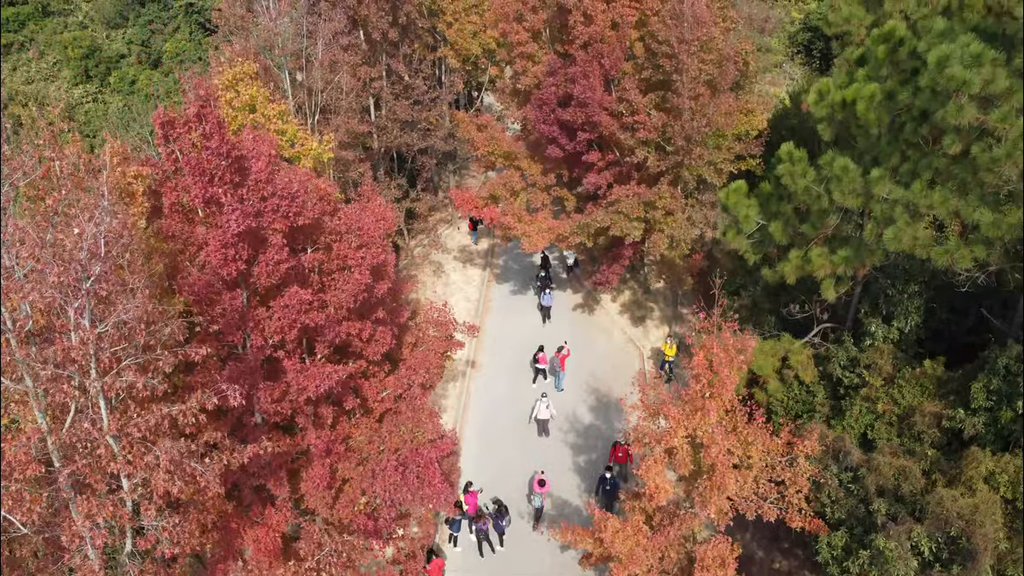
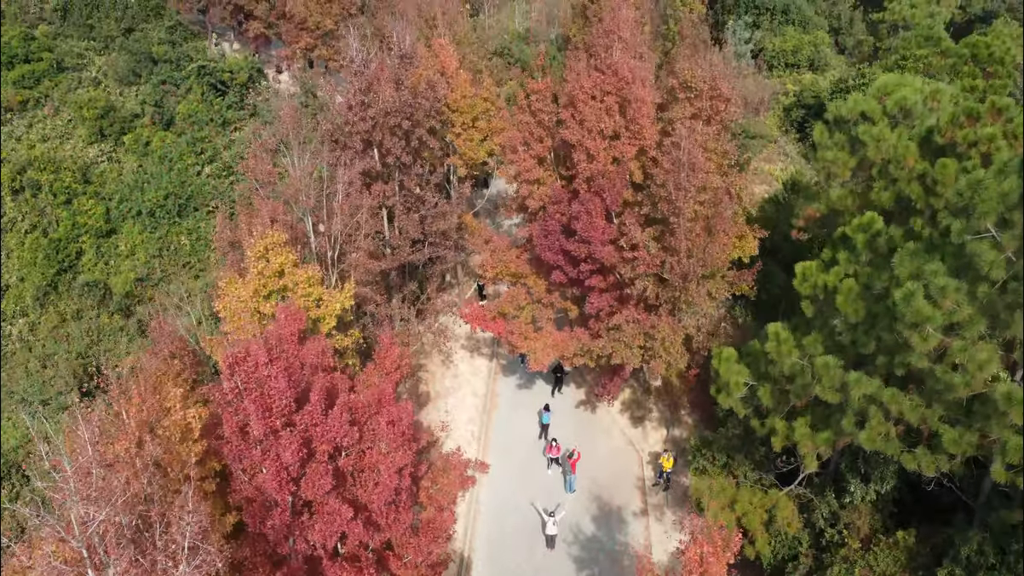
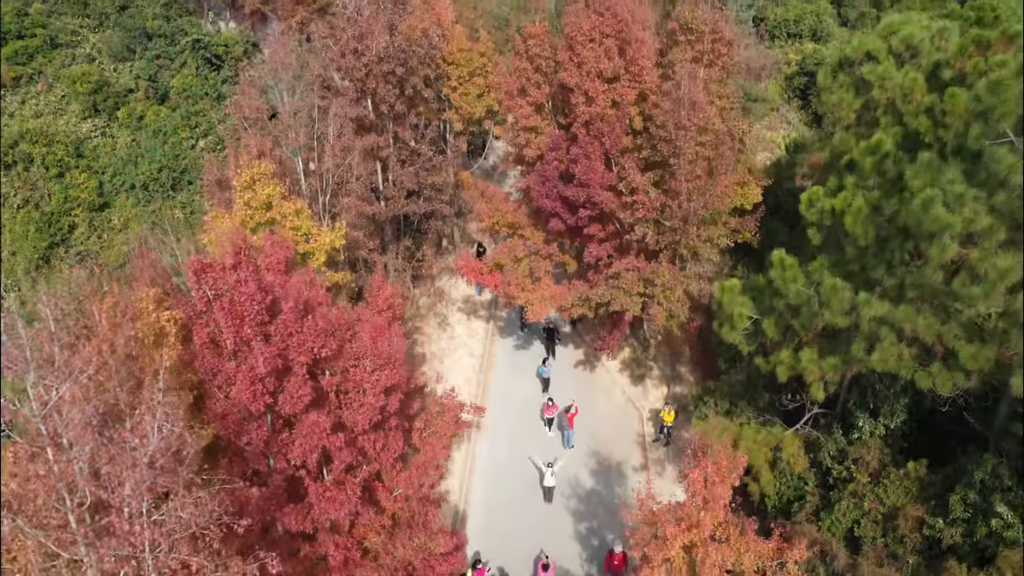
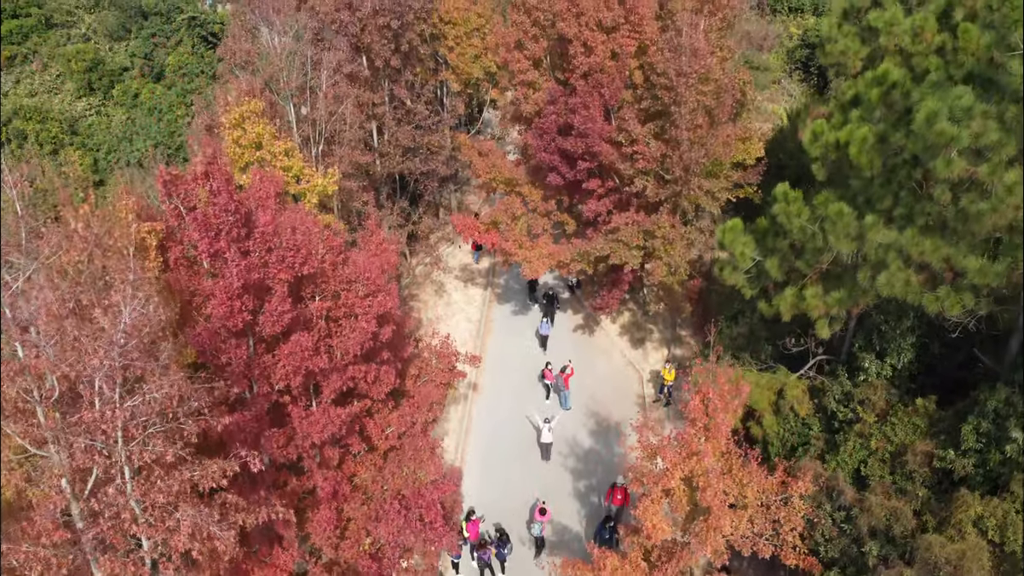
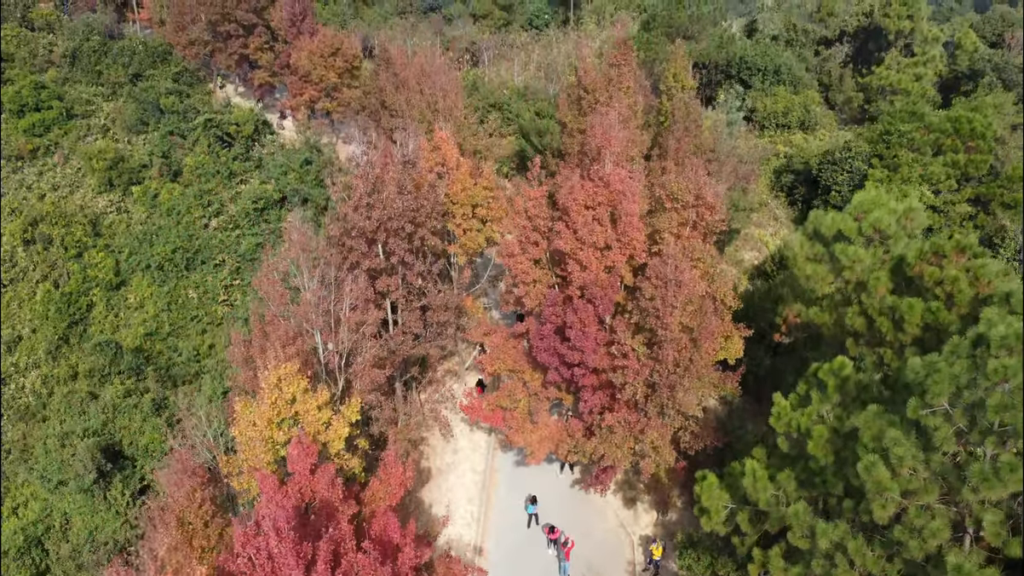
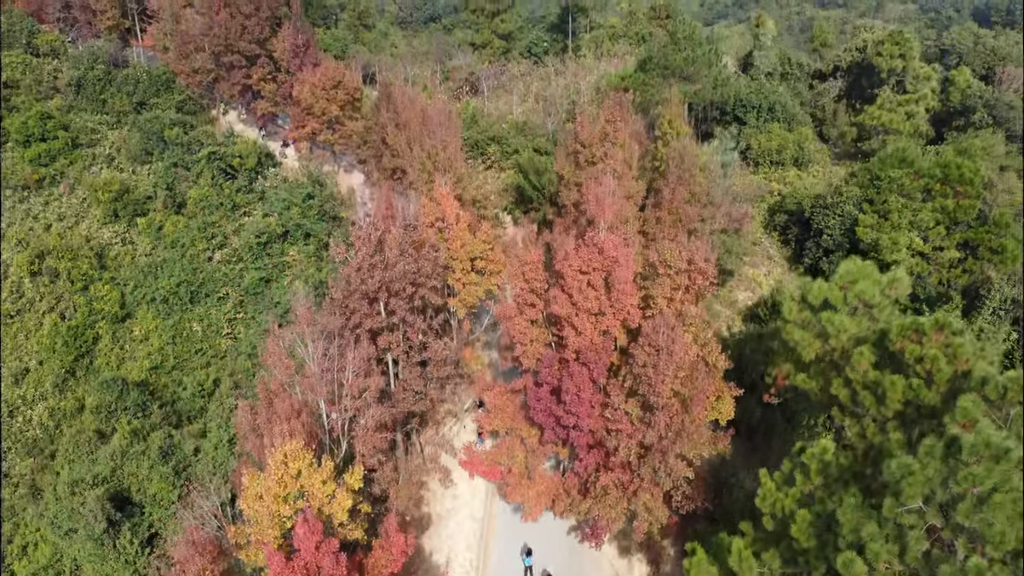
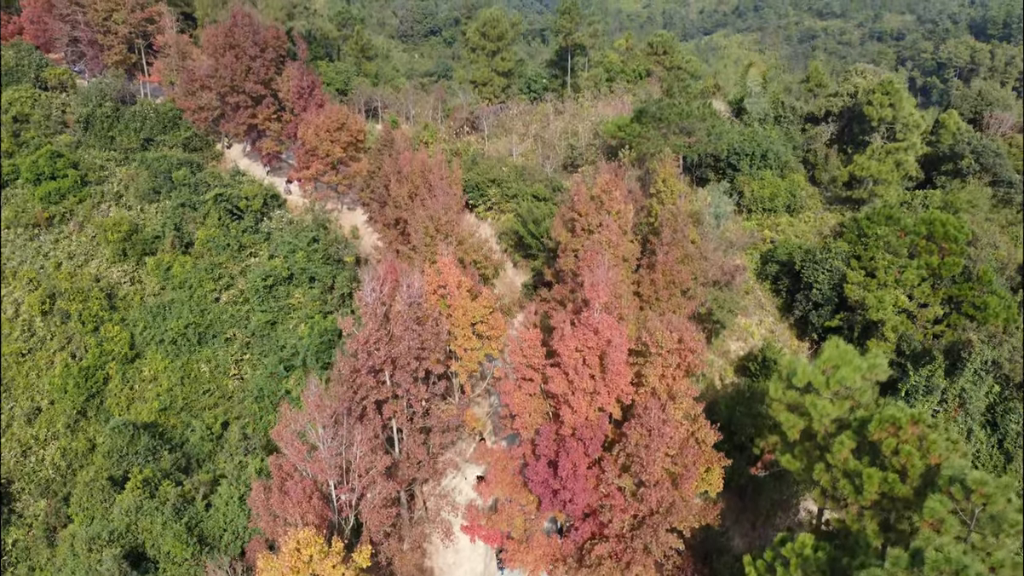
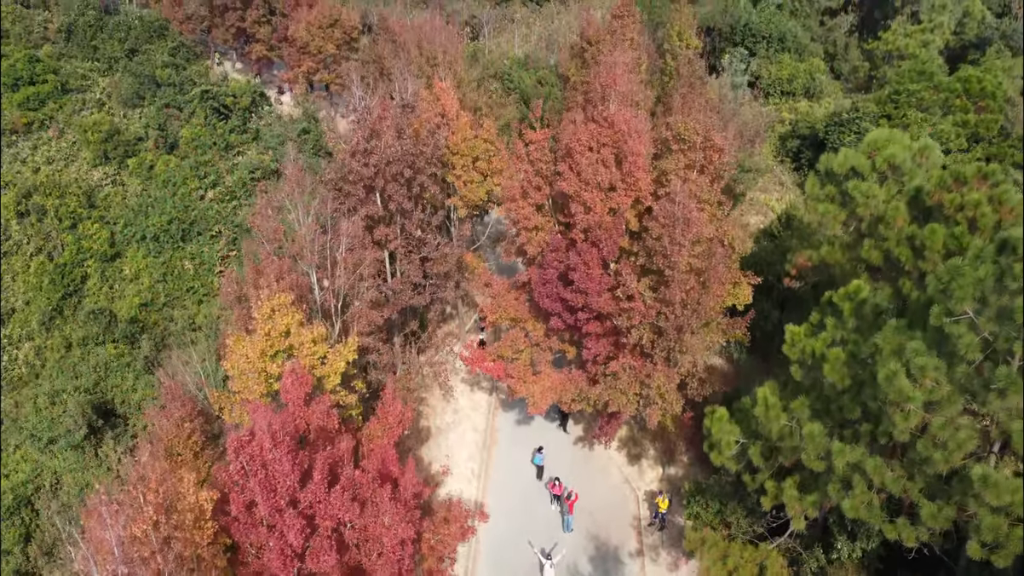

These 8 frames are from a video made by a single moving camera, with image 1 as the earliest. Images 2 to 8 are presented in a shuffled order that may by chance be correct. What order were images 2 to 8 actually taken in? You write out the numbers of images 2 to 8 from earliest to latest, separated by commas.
4, 3, 2, 8, 5, 6, 7
